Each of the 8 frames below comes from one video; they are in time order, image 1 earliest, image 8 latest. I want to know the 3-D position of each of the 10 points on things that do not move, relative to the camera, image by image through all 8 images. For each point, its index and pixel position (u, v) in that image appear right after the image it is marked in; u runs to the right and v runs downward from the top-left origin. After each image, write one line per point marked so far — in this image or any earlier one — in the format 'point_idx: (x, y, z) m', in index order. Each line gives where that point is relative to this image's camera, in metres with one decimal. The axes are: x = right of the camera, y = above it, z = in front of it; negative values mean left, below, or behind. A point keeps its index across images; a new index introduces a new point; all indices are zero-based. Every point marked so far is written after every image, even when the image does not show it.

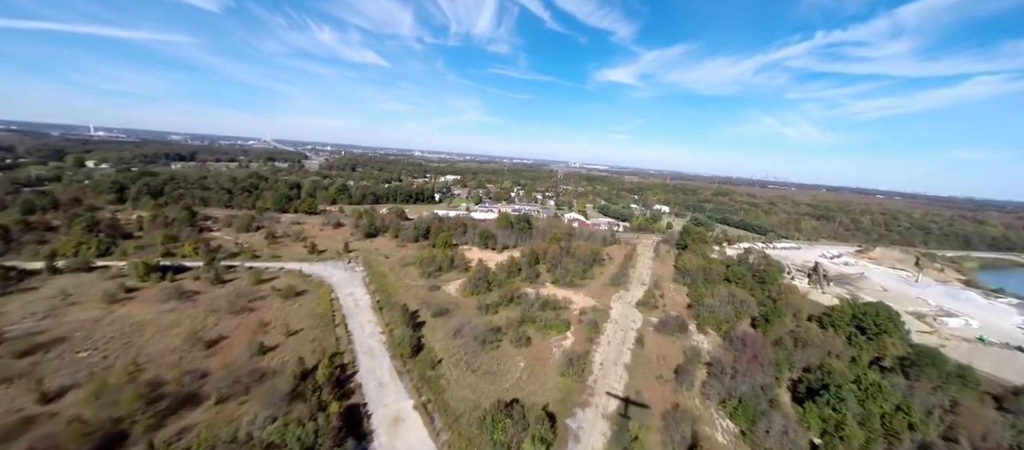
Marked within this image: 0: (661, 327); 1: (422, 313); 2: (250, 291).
0: (+6.4, -4.4, +14.2) m
1: (-4.0, -3.9, +14.5) m
2: (-12.5, -3.1, +15.7) m
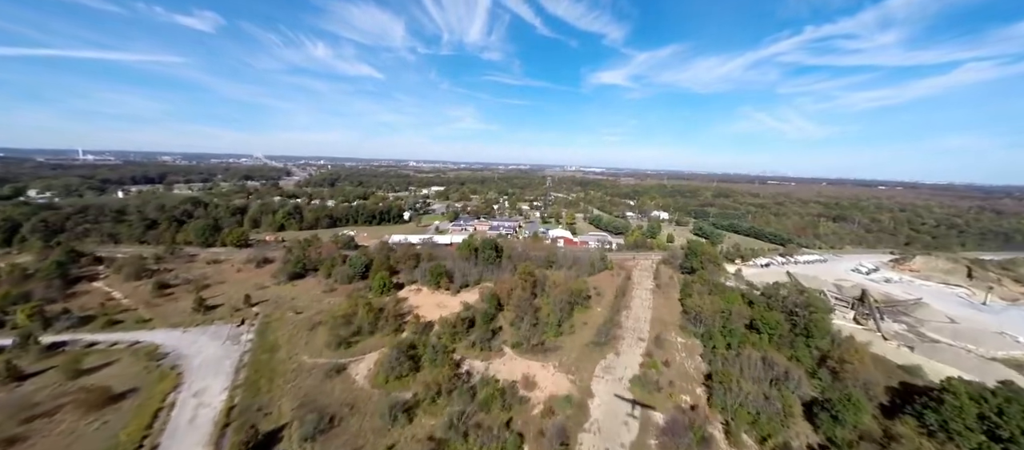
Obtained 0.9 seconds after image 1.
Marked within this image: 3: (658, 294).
0: (+4.2, -5.7, +8.9) m
1: (-6.1, -5.7, +9.1) m
2: (-14.7, -5.3, +10.4) m
3: (+8.4, -4.0, +19.3) m
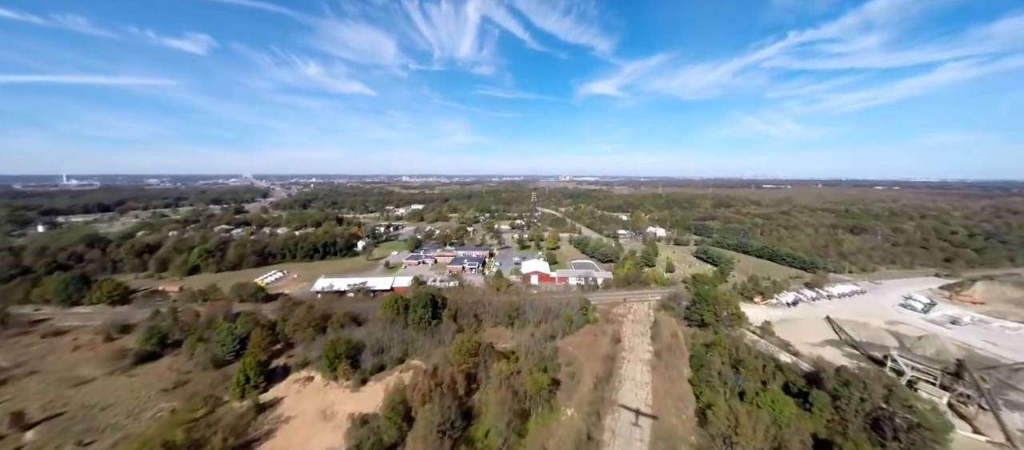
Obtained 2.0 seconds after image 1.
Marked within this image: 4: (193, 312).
0: (+1.8, -7.4, +2.9) m
1: (-8.6, -7.7, +3.1) m
2: (-17.1, -7.7, +4.2) m
3: (+5.9, -5.8, +13.4) m
4: (-17.3, -4.6, +18.1) m
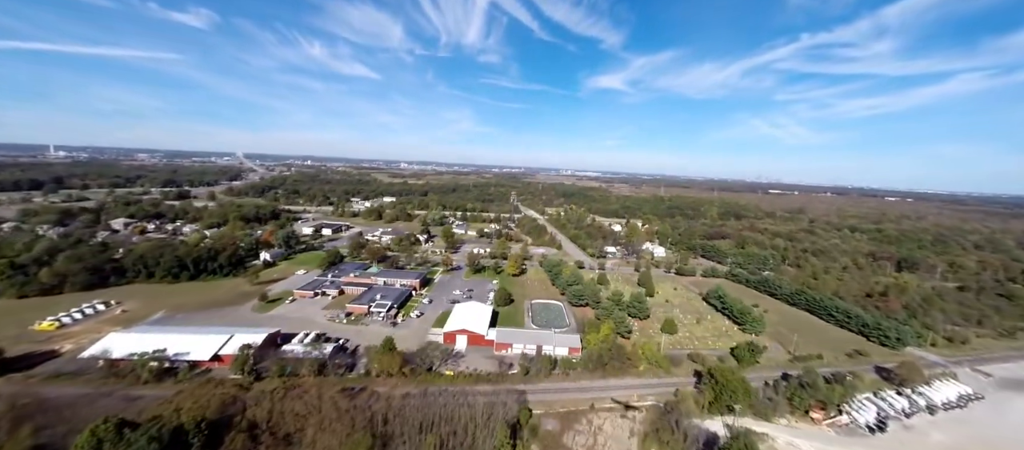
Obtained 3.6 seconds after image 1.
0: (-2.4, -9.5, -5.4) m
1: (-12.8, -9.3, -5.2) m
2: (-21.3, -8.8, -4.0) m
3: (+1.8, -7.8, +5.1) m
4: (-21.3, -5.4, +9.7) m
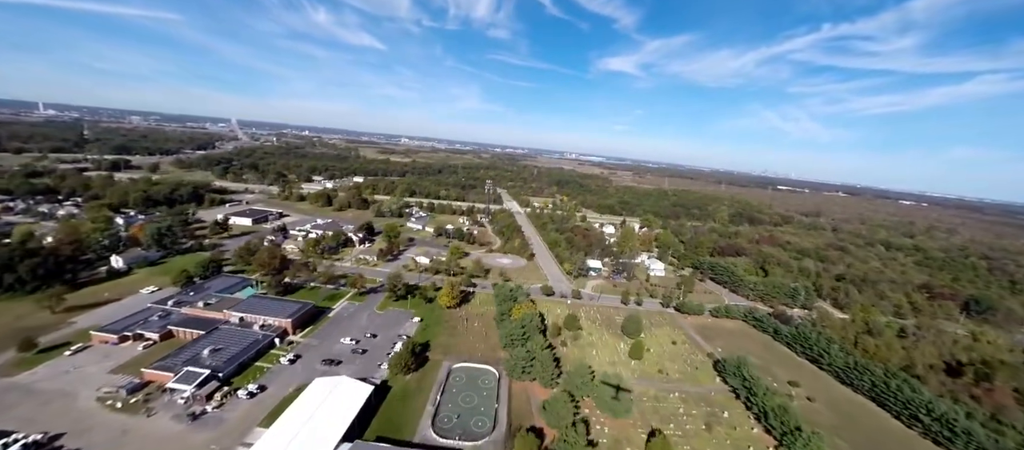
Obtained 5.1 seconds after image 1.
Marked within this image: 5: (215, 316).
0: (-6.4, -11.6, -12.1) m
1: (-16.8, -11.0, -11.9) m
2: (-25.3, -10.0, -10.7) m
3: (-2.1, -9.6, -1.8) m
4: (-25.0, -5.9, +2.8) m
5: (-13.5, -4.0, +15.3) m
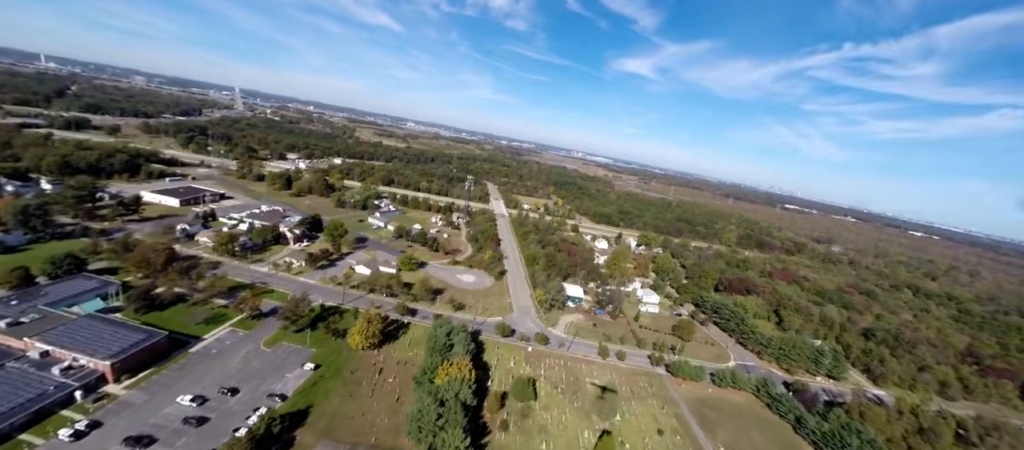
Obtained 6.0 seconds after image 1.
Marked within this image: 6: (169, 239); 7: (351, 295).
0: (-9.7, -12.4, -16.4) m
1: (-19.9, -10.9, -16.2) m
2: (-28.3, -9.2, -15.0) m
3: (-5.2, -10.6, -6.2) m
4: (-27.6, -4.8, -1.5) m
5: (-16.0, -3.7, +10.9) m
6: (-19.9, -0.4, +19.7) m
7: (-8.2, -3.4, +17.1) m
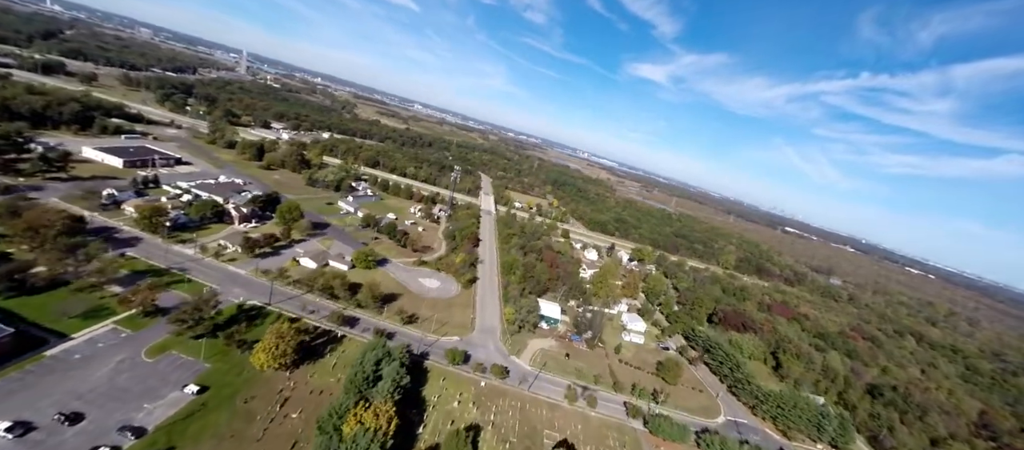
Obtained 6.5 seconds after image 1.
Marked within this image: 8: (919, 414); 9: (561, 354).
0: (-12.1, -12.3, -18.9) m
1: (-22.1, -9.7, -18.8) m
2: (-30.3, -7.1, -17.7) m
3: (-7.5, -10.8, -8.7) m
4: (-29.3, -2.5, -4.3) m
5: (-17.6, -2.4, +8.2) m
6: (-21.2, +1.4, +16.9) m
7: (-9.8, -2.8, +14.5) m
8: (+22.0, -10.2, +18.2) m
9: (+2.3, -6.1, +16.0) m
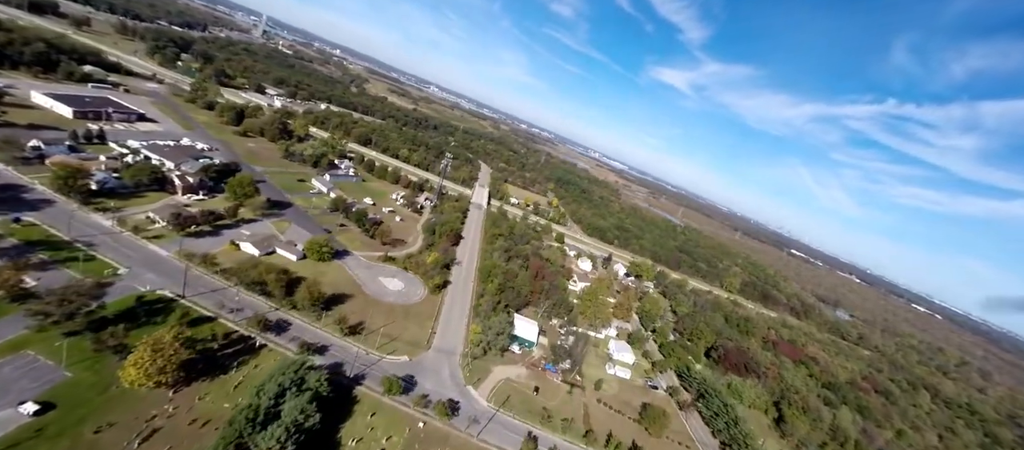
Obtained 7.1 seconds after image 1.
0: (-14.8, -11.9, -21.0) m
1: (-24.5, -8.3, -20.8) m
2: (-32.4, -4.9, -19.7) m
3: (-9.9, -10.7, -10.8) m
4: (-30.6, -0.1, -6.4) m
5: (-18.8, -0.9, +5.9) m
6: (-21.9, +3.4, +14.6) m
7: (-11.1, -2.0, +12.1) m
8: (+19.9, -12.6, +15.7) m
9: (+0.6, -6.5, +13.6) m
